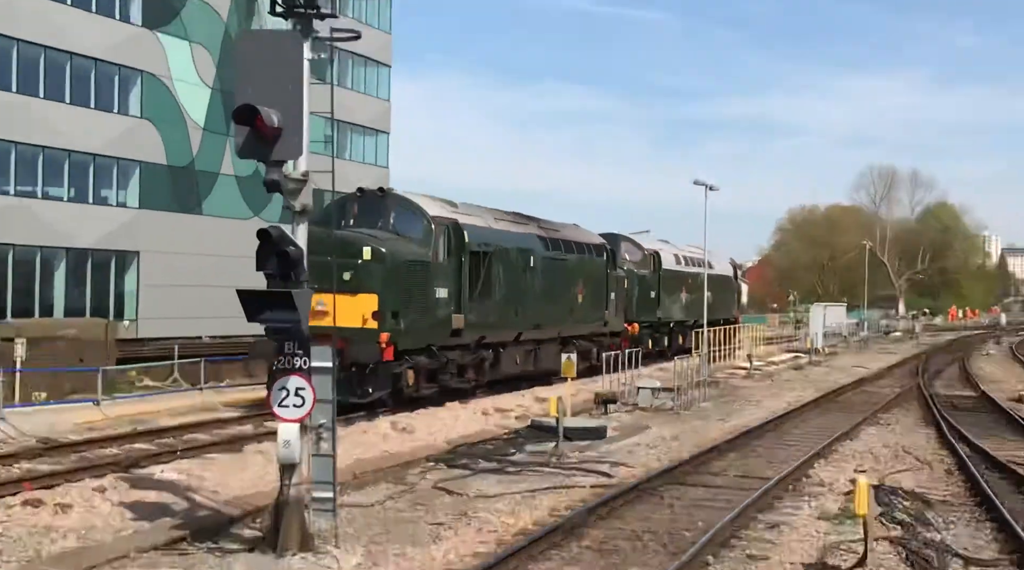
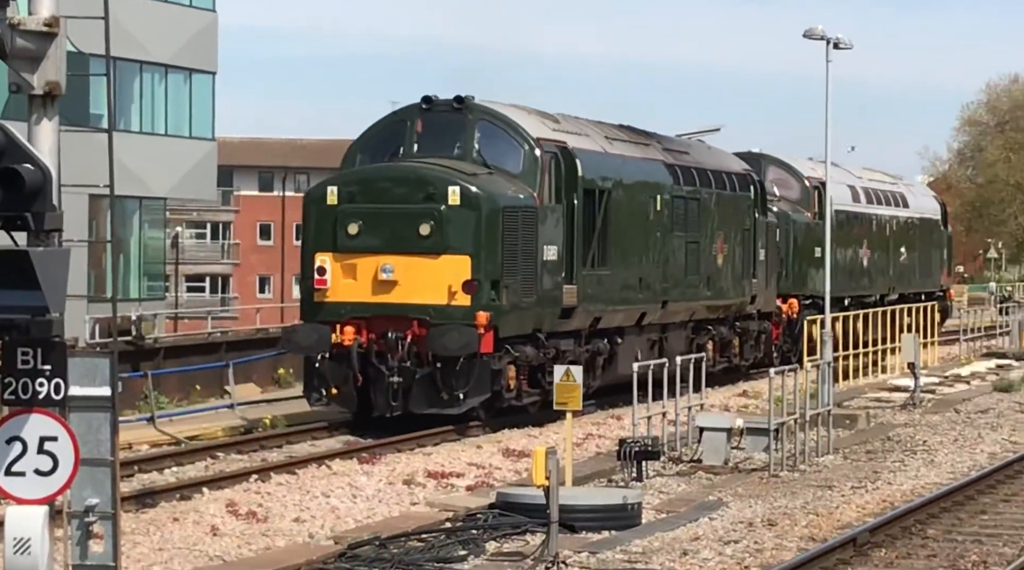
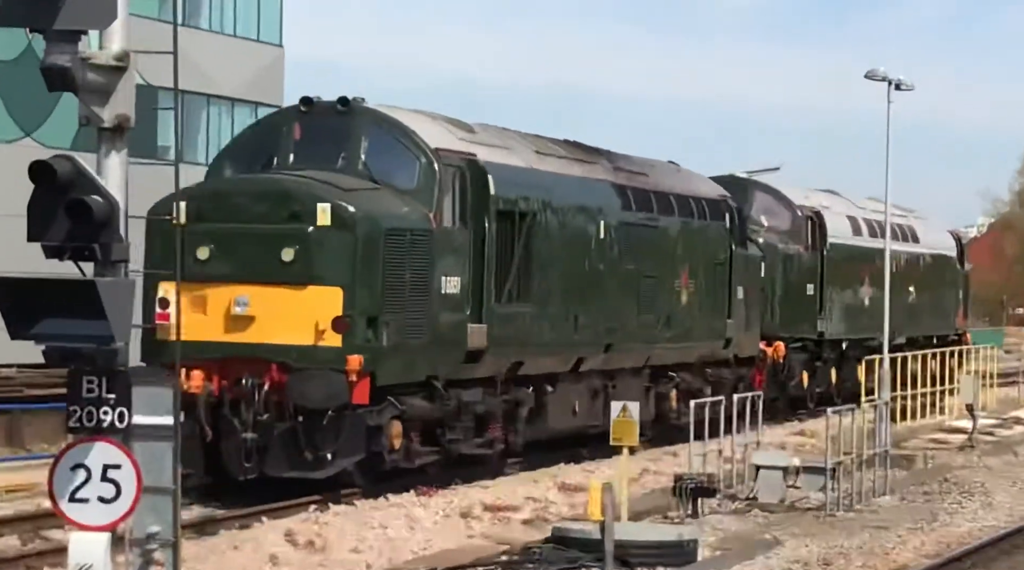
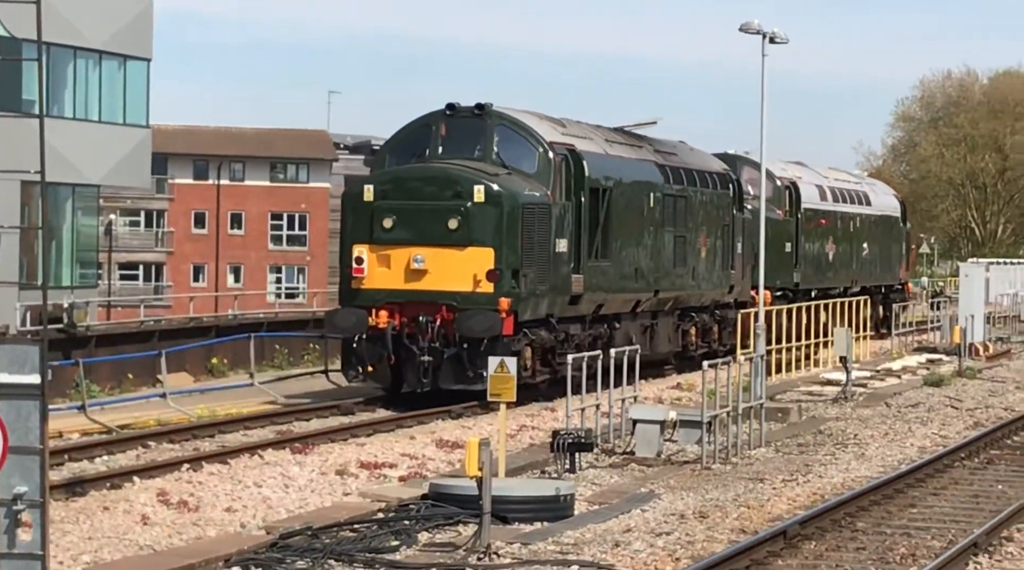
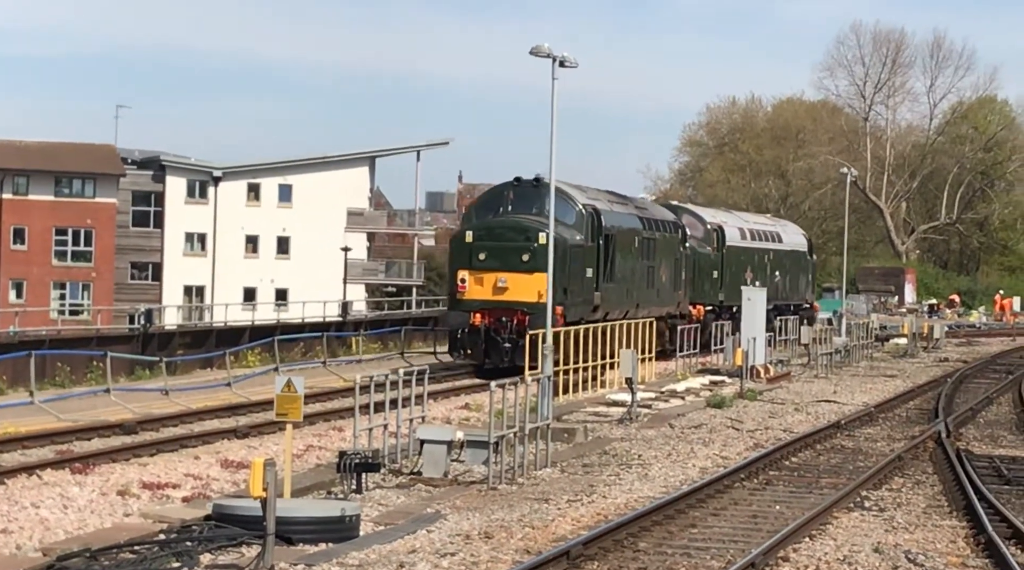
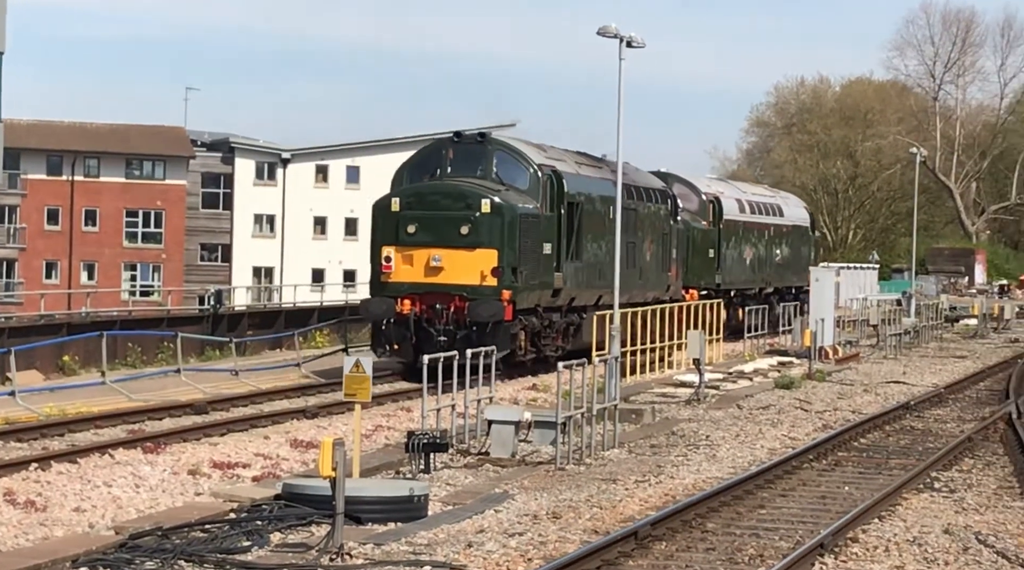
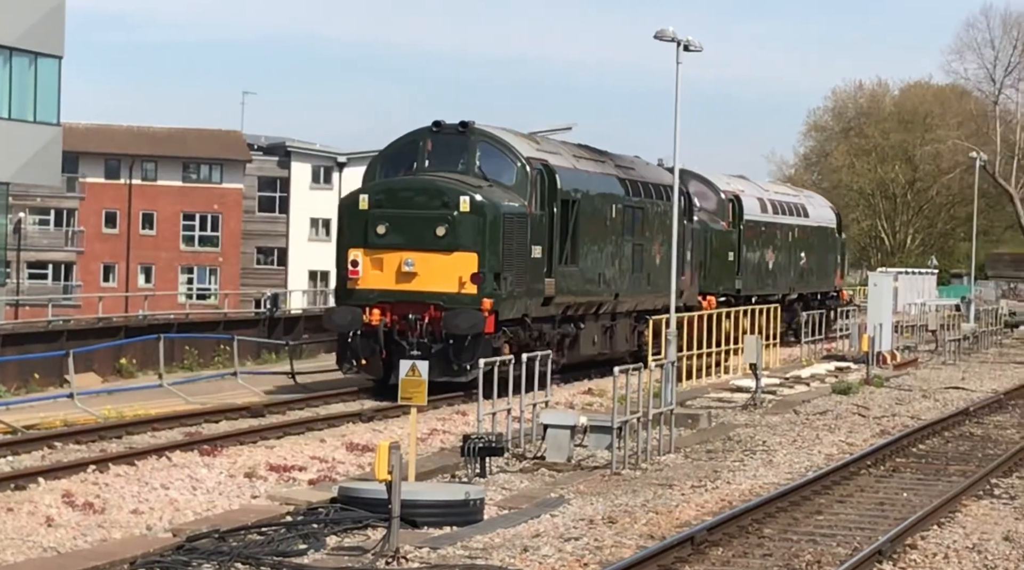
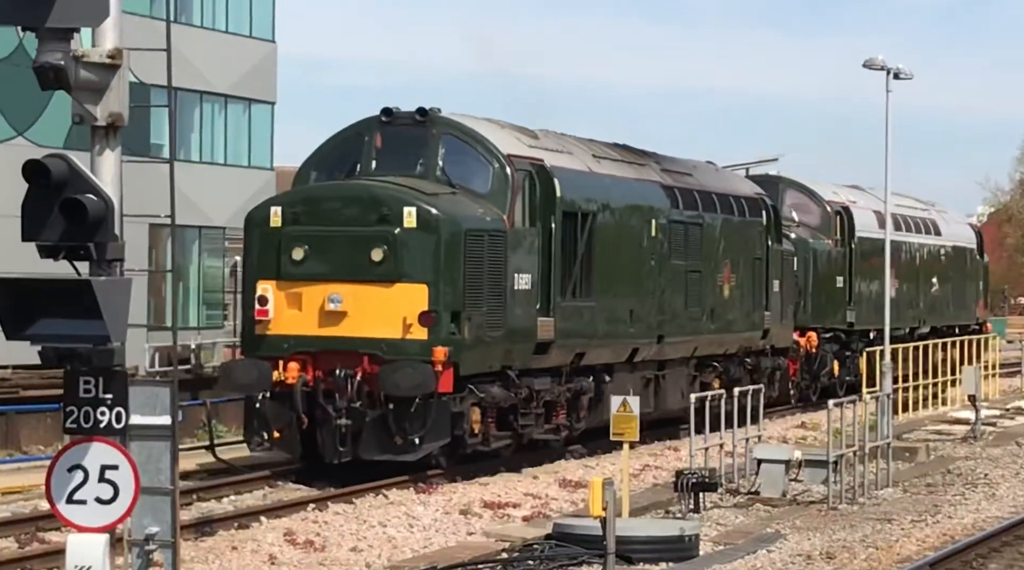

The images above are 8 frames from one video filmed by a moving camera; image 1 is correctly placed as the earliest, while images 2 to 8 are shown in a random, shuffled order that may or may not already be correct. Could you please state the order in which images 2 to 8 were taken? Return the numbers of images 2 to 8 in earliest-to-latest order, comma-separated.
3, 8, 2, 4, 7, 6, 5
